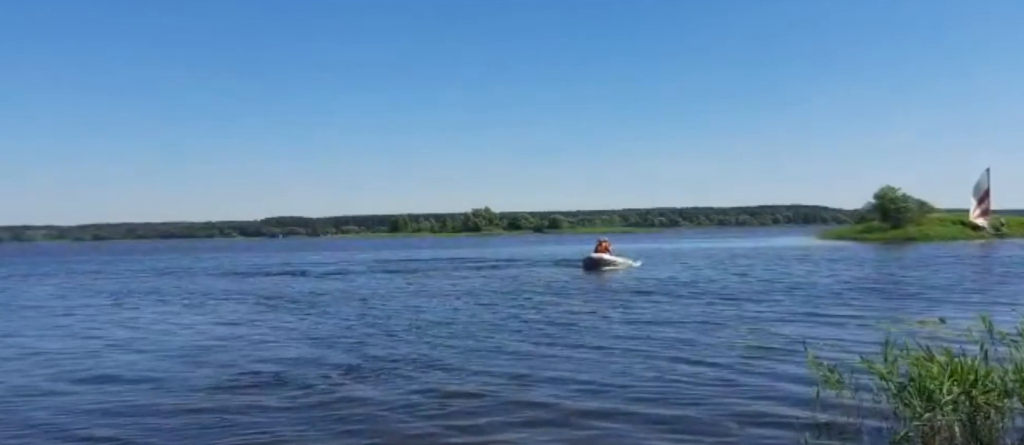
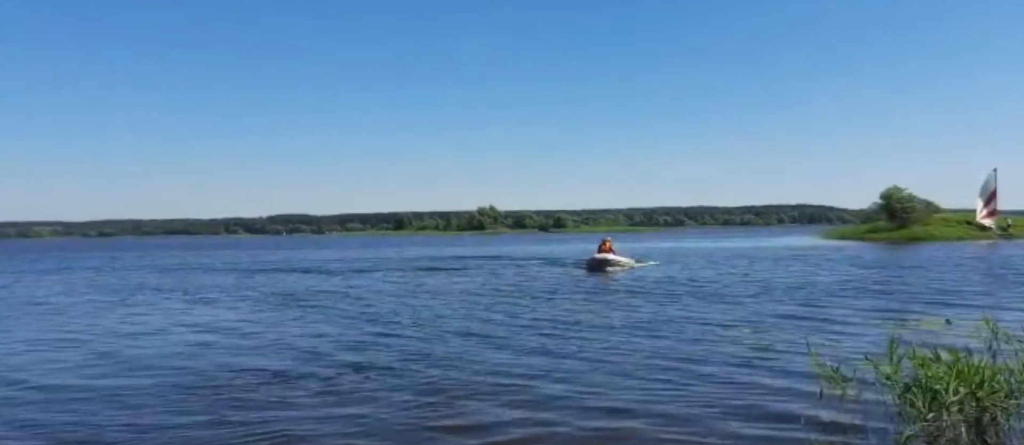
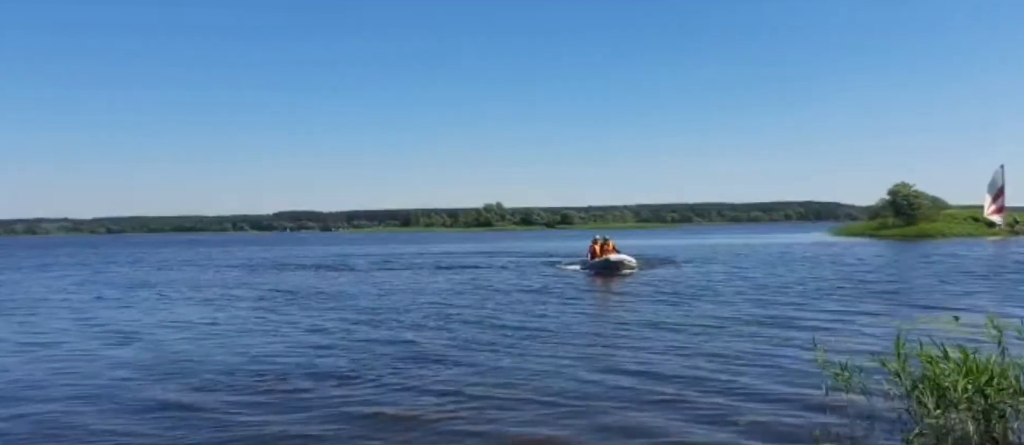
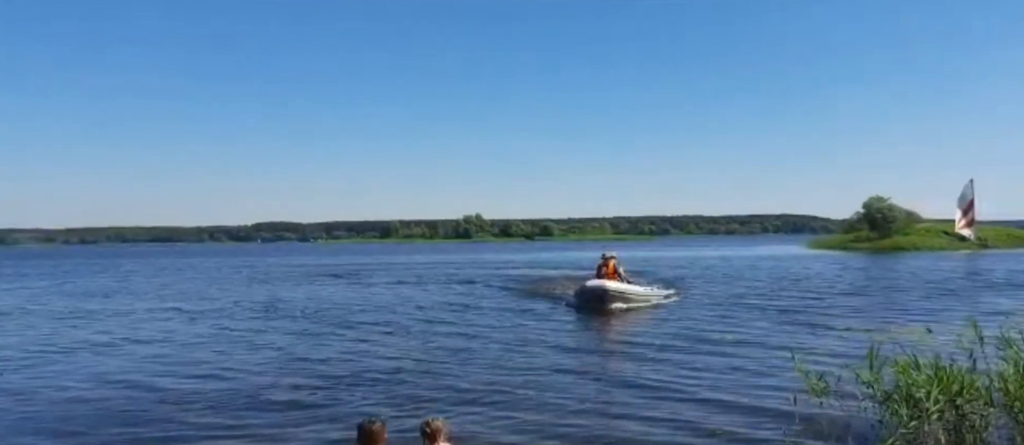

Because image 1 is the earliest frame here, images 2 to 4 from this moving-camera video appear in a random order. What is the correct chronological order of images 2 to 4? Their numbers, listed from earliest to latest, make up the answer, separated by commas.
2, 3, 4
